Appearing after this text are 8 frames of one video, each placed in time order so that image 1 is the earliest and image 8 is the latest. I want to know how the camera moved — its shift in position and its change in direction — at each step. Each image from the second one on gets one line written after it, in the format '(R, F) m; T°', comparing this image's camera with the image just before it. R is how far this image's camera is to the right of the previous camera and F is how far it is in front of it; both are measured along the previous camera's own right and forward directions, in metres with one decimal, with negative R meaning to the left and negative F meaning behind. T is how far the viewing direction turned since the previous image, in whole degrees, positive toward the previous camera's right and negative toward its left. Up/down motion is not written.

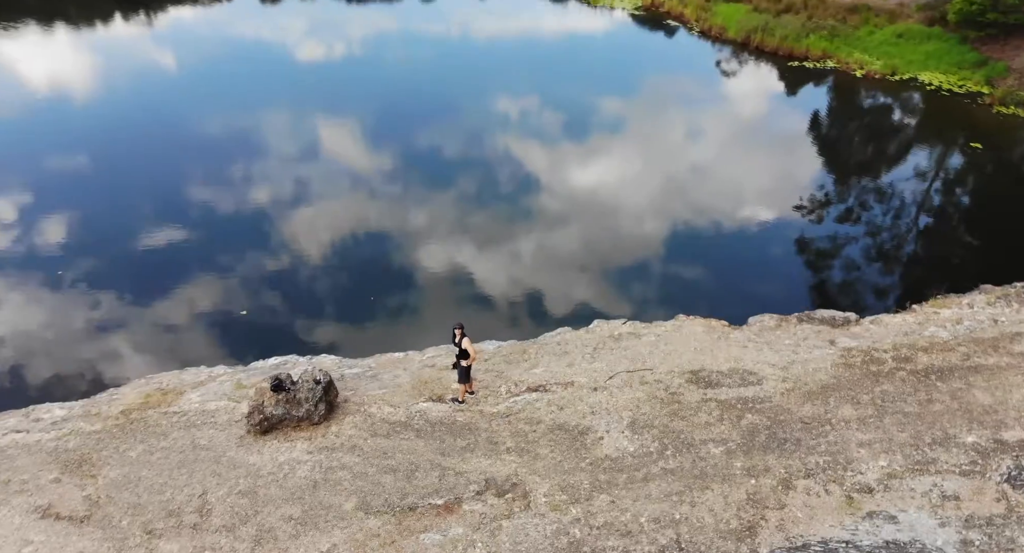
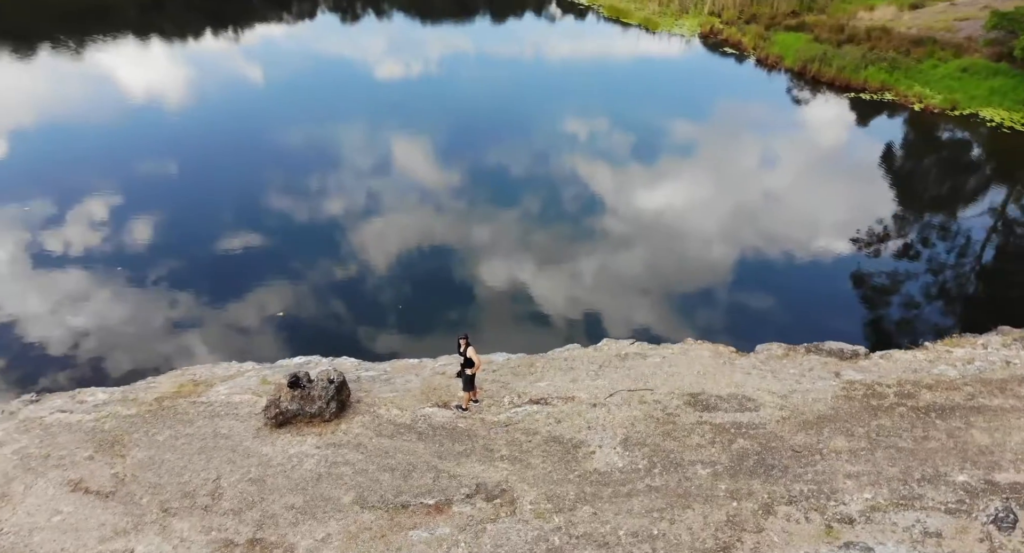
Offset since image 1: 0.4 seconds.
(+0.8, -0.4) m; -4°
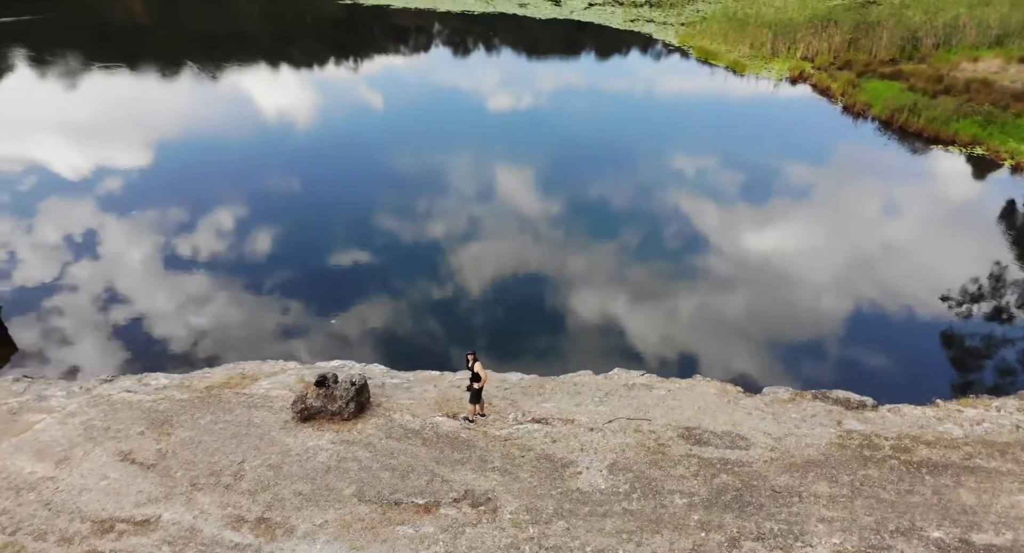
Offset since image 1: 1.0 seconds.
(+1.3, -0.6) m; -7°
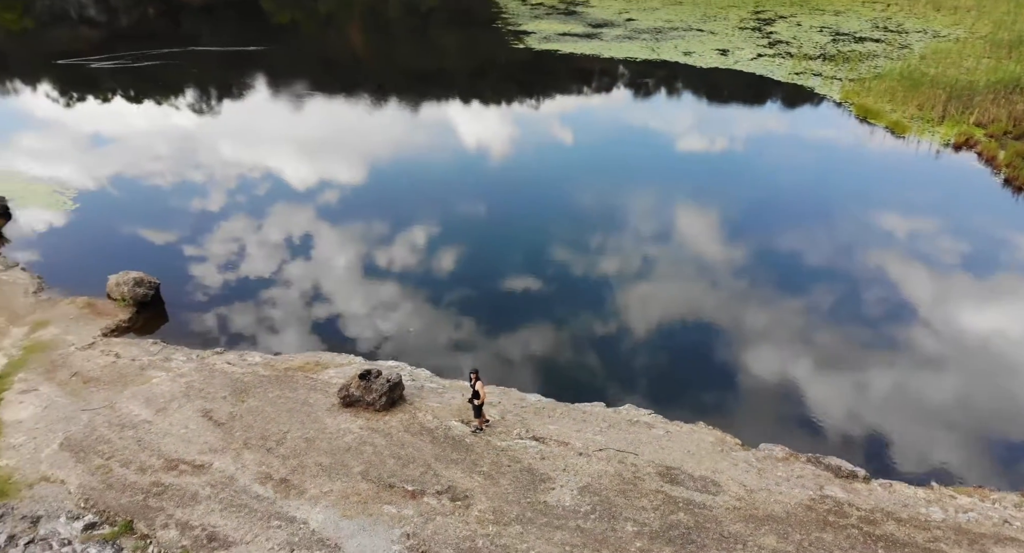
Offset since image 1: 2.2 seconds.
(+2.4, -0.9) m; -12°
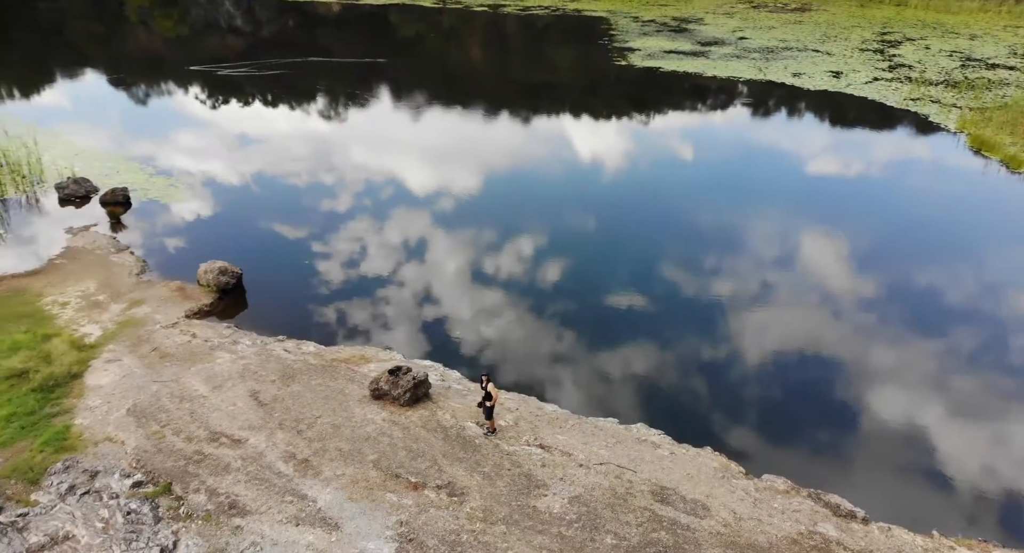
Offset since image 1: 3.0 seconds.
(+1.4, -0.4) m; -7°
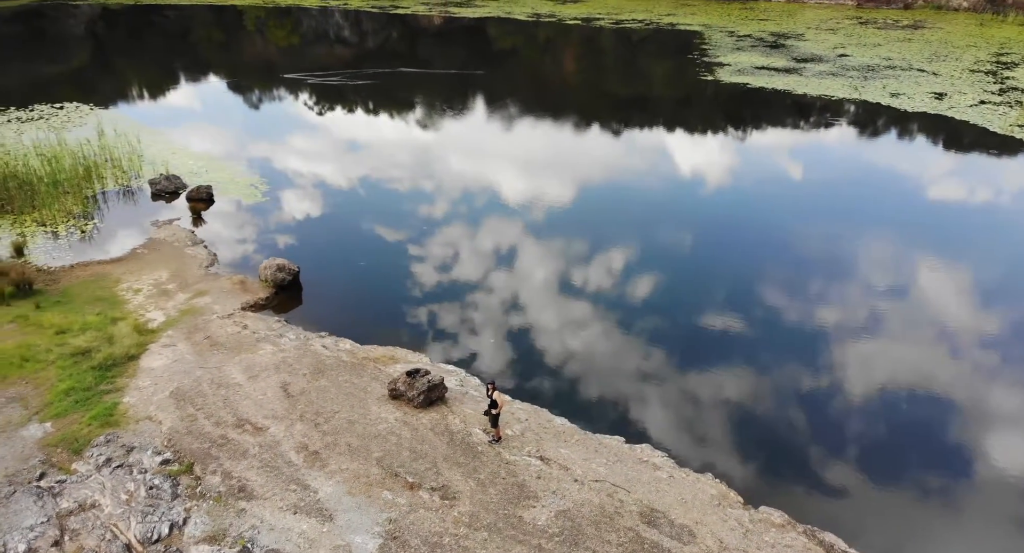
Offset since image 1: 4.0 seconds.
(+1.2, -0.1) m; -6°
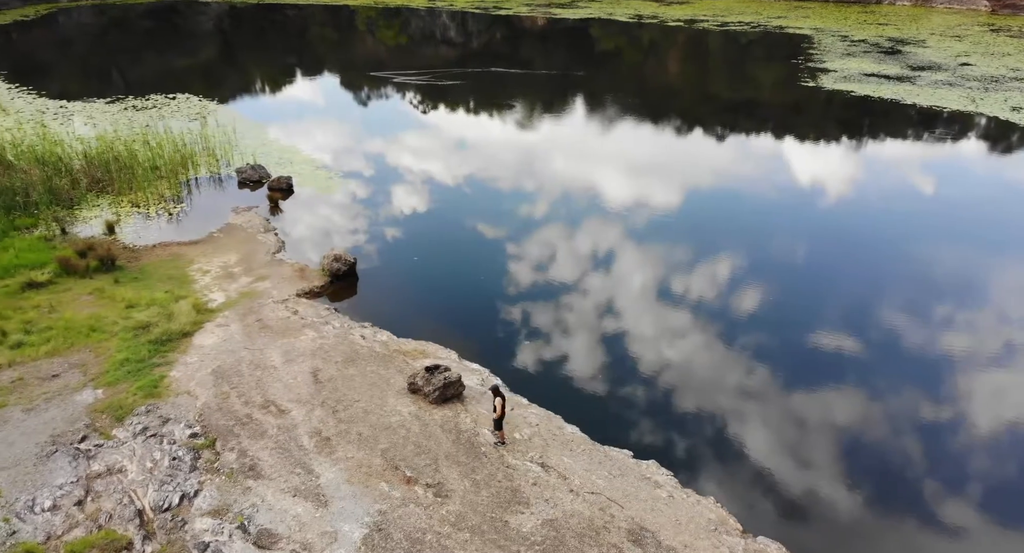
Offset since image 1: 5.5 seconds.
(+1.3, +0.2) m; -6°
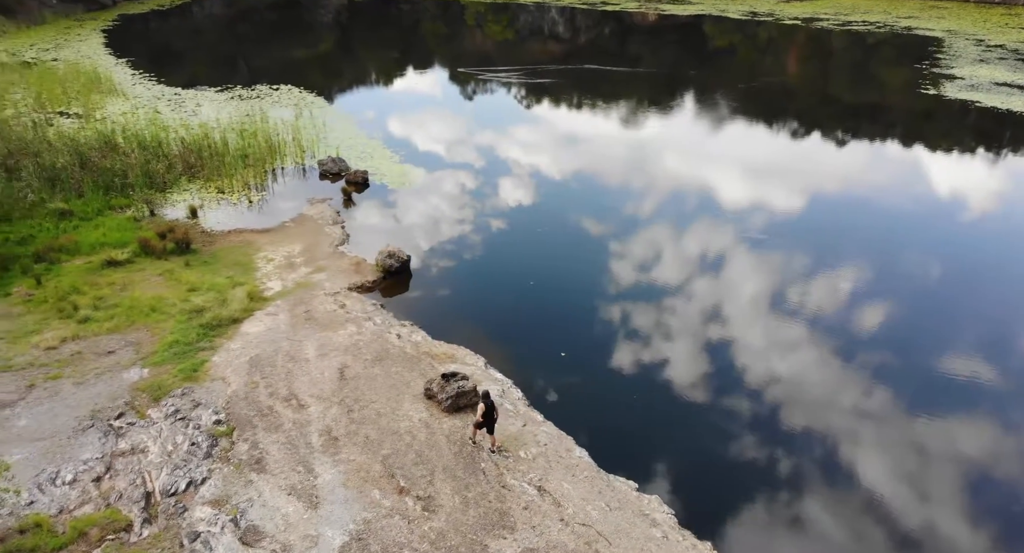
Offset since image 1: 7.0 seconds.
(+1.3, +0.4) m; -6°
